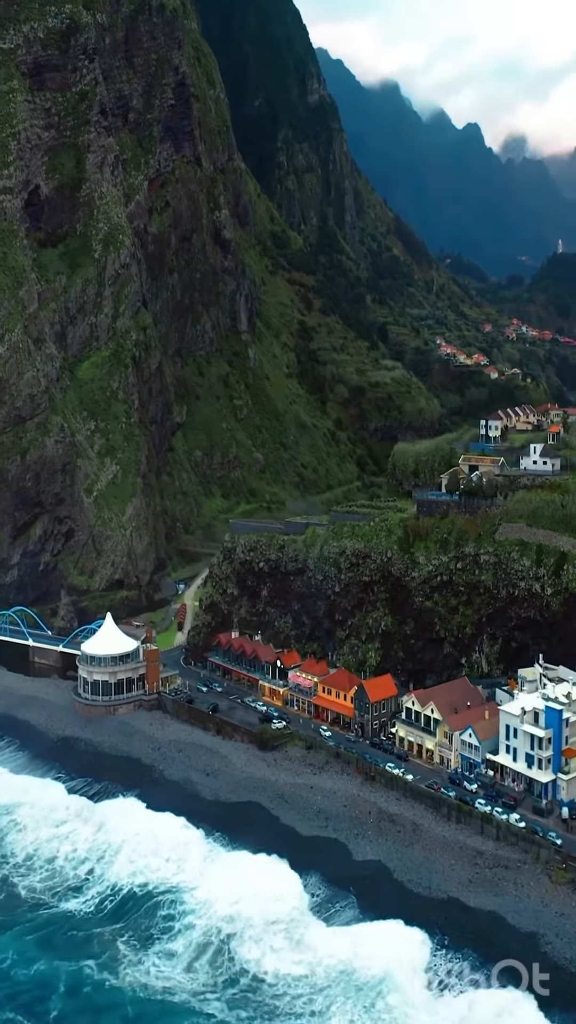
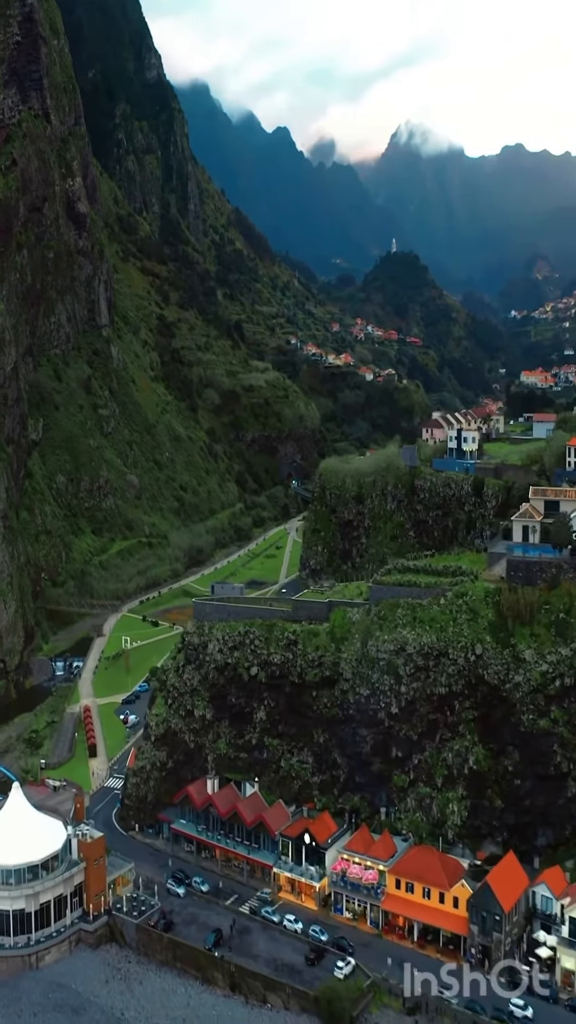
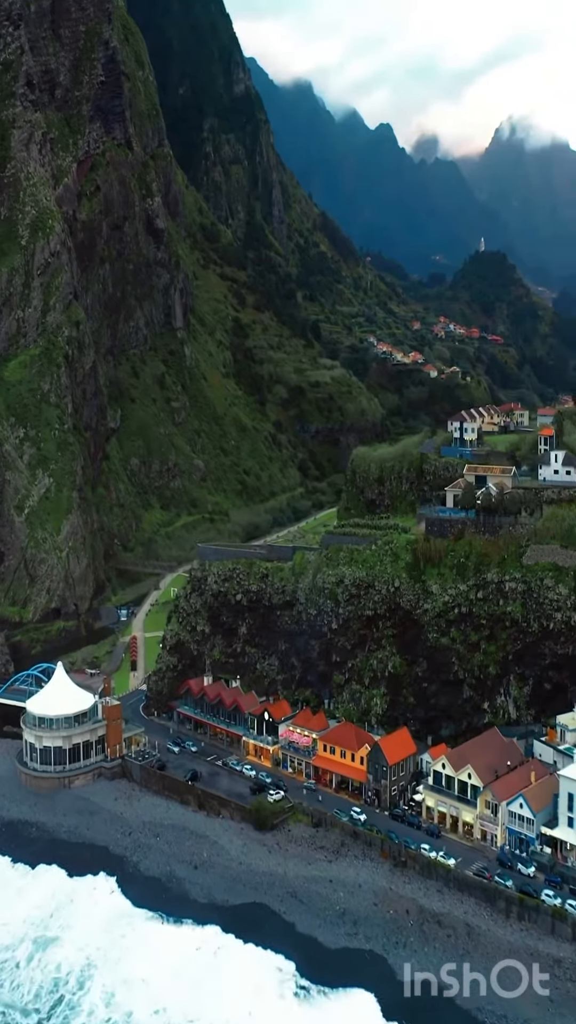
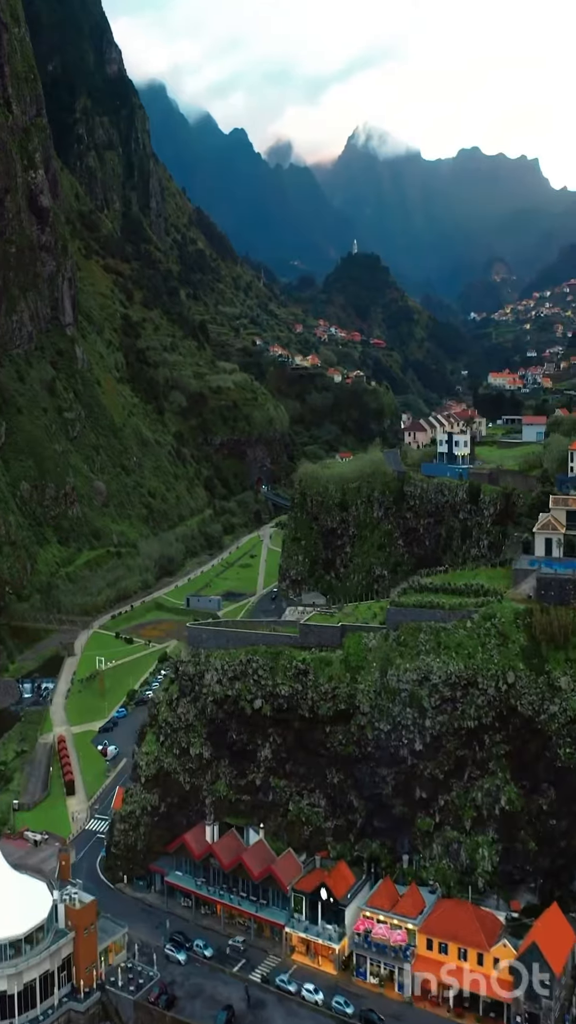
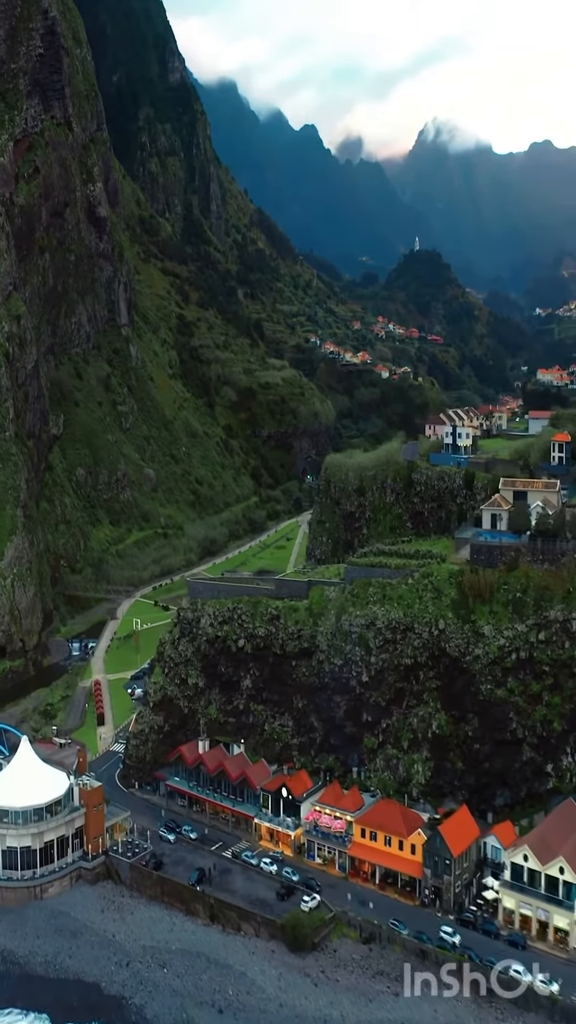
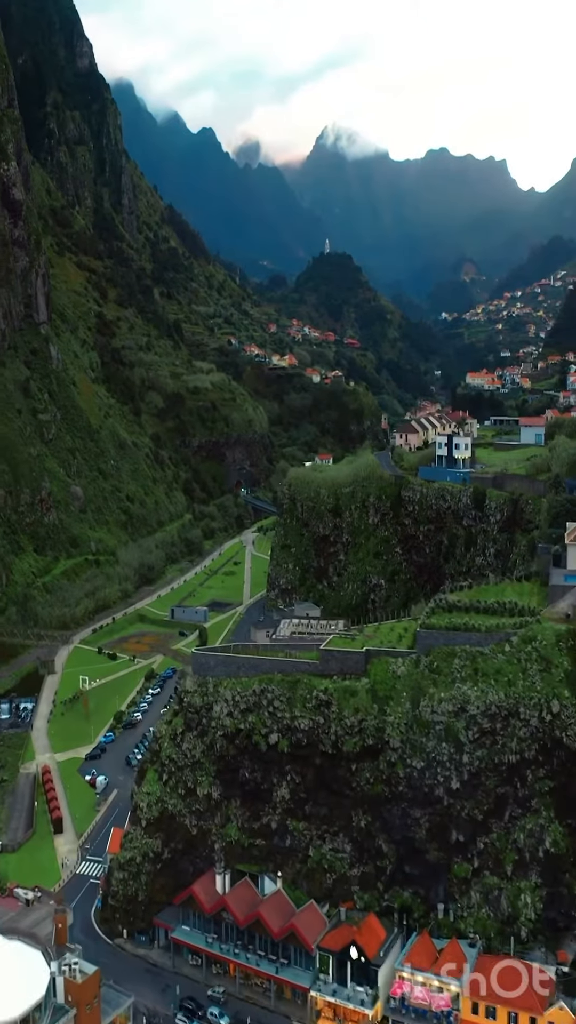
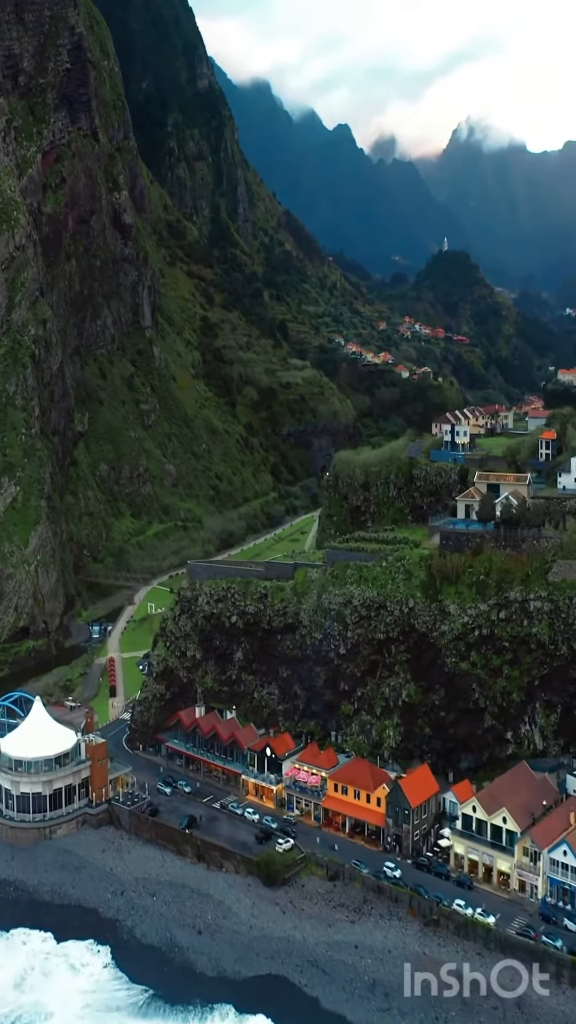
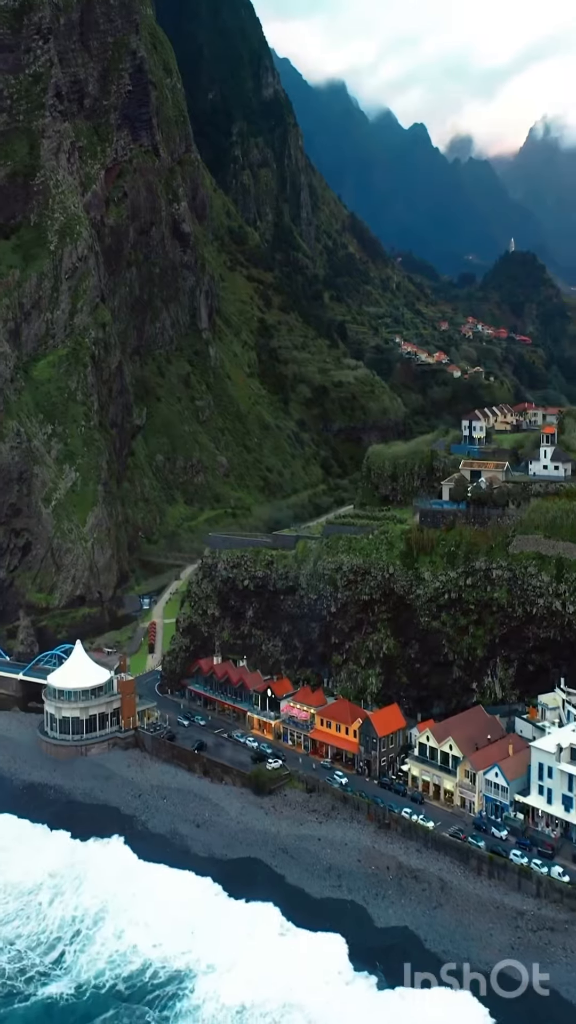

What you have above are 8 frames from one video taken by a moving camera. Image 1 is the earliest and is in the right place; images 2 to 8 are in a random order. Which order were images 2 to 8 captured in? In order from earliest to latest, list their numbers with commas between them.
8, 3, 7, 5, 2, 4, 6
